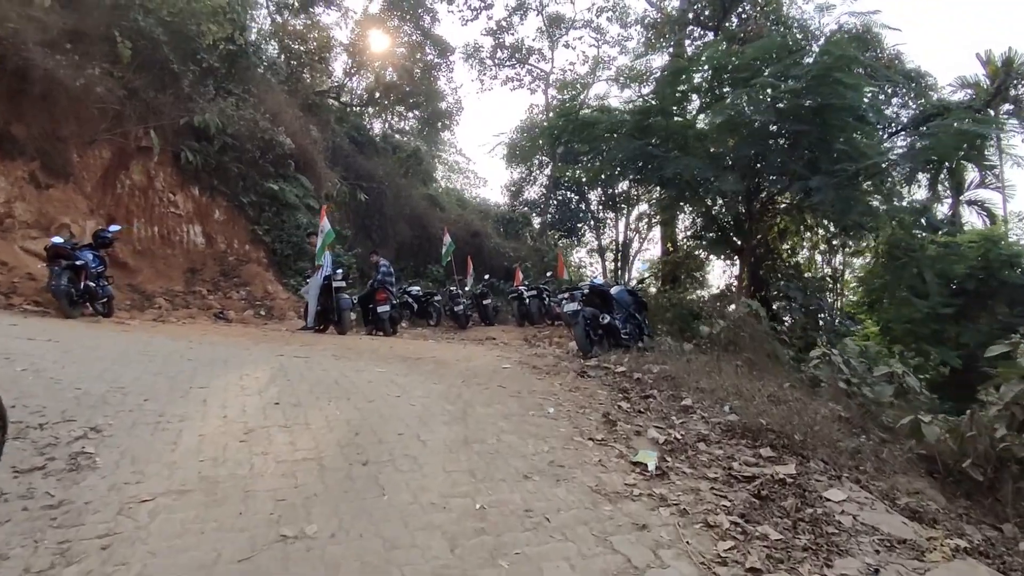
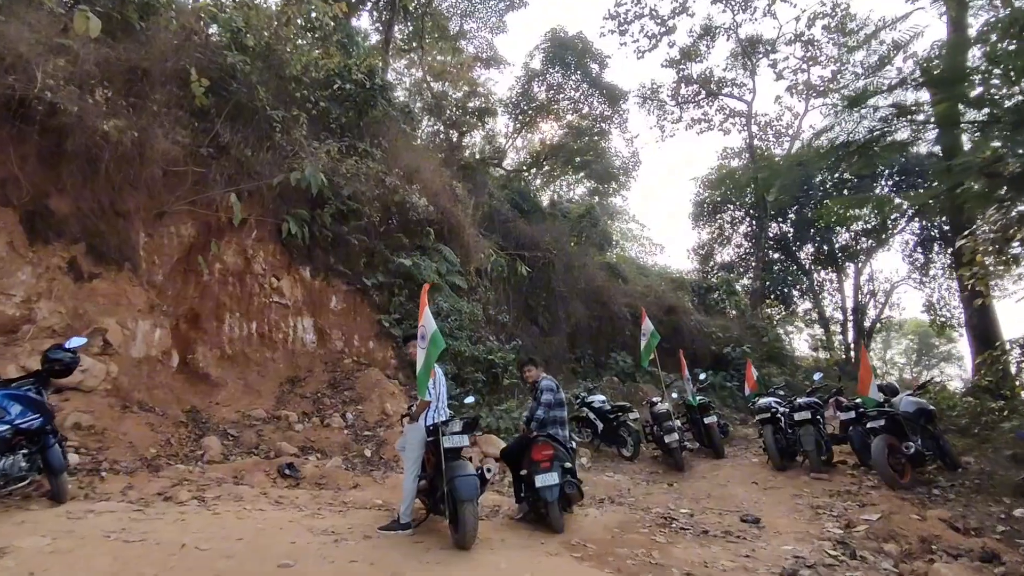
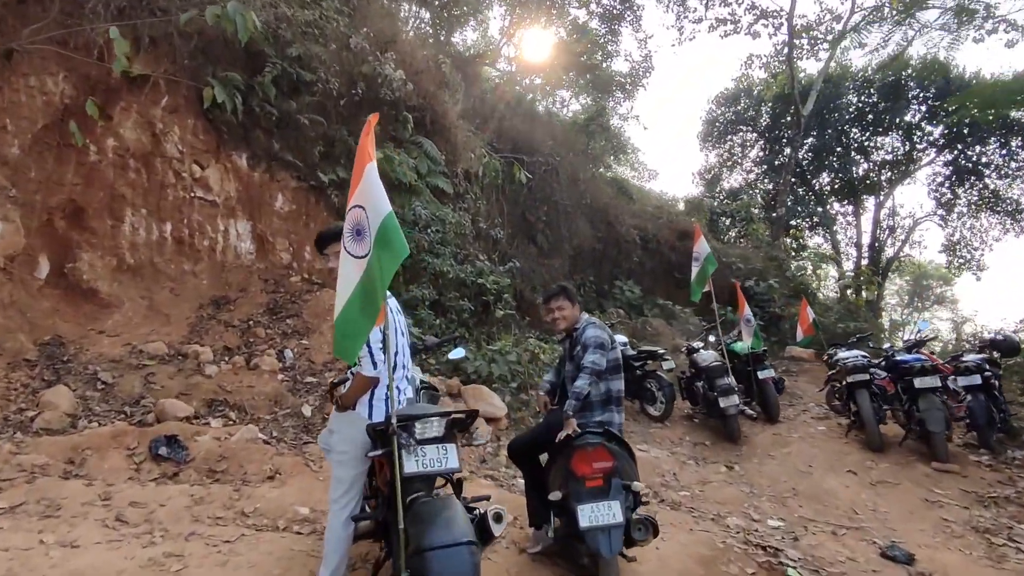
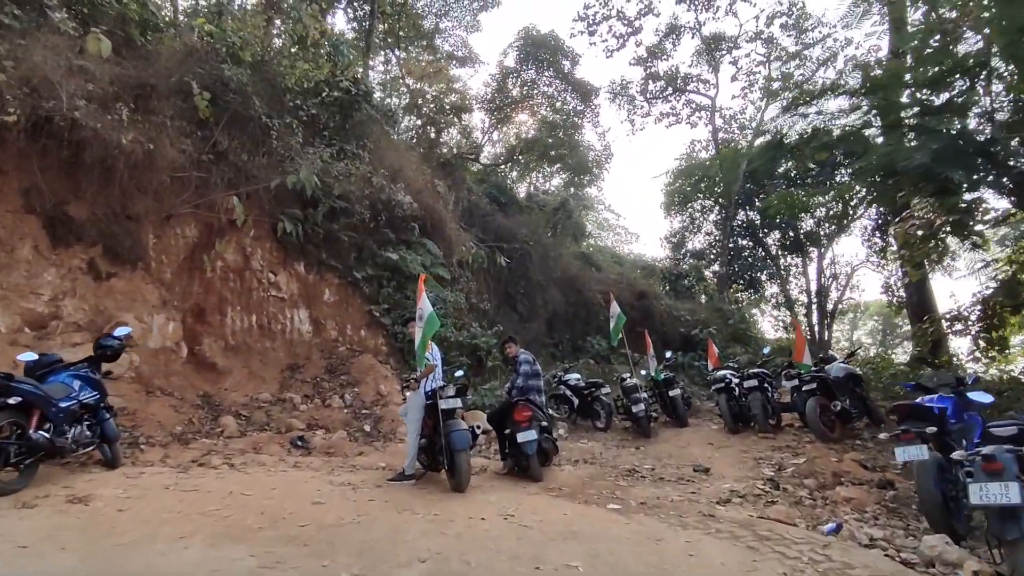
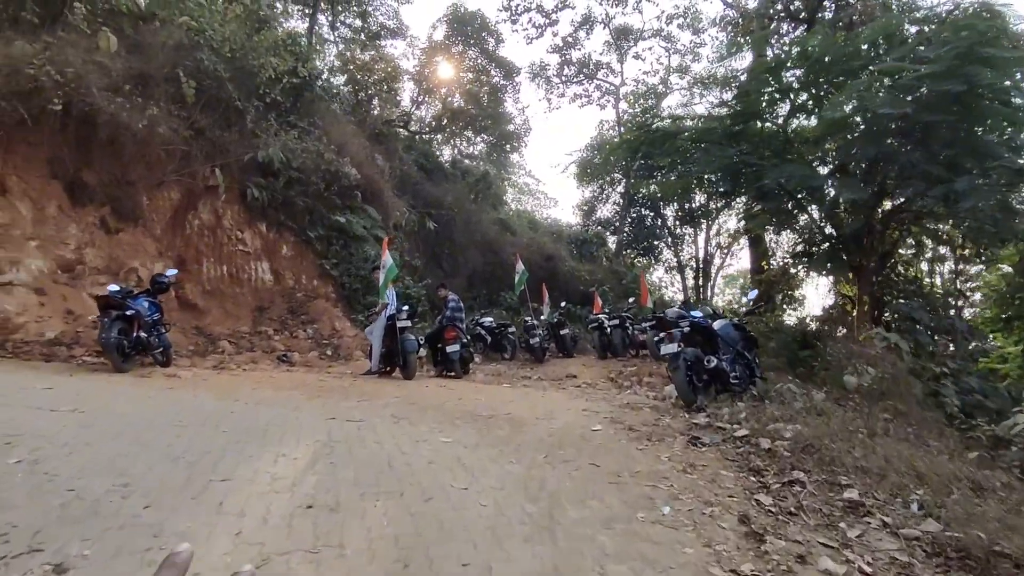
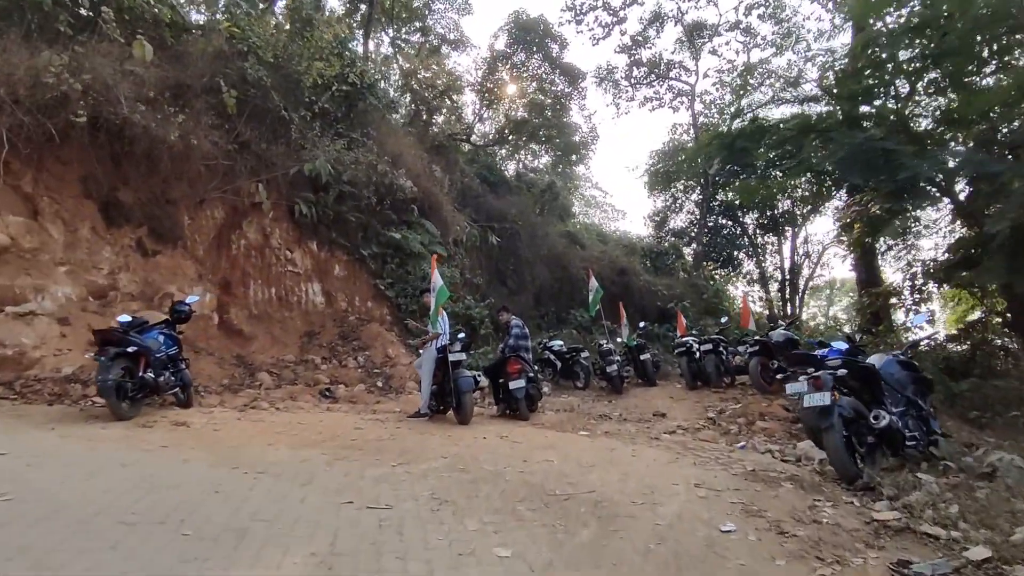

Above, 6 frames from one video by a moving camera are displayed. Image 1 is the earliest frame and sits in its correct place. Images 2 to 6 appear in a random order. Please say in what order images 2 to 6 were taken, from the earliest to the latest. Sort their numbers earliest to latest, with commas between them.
5, 6, 4, 2, 3
